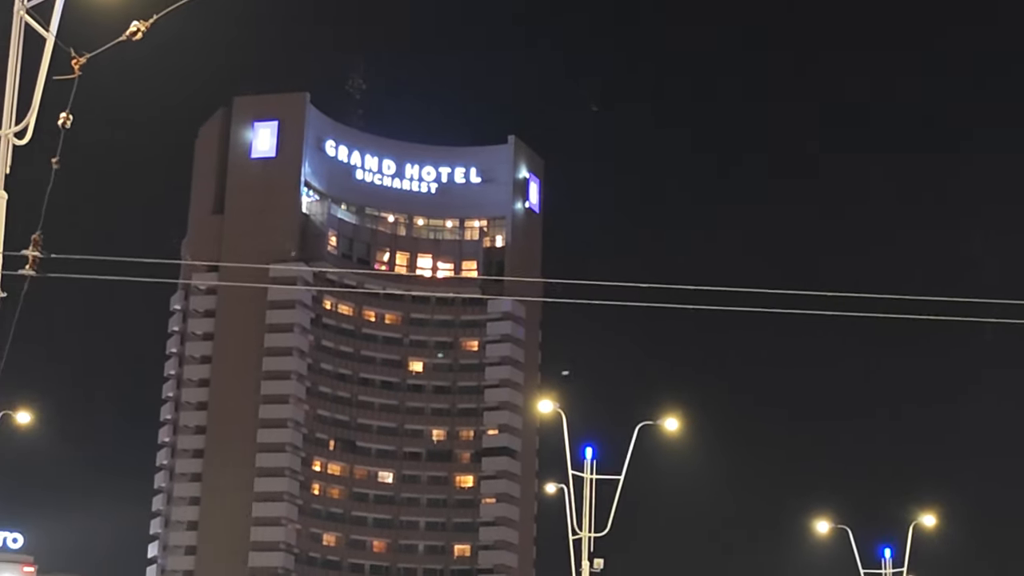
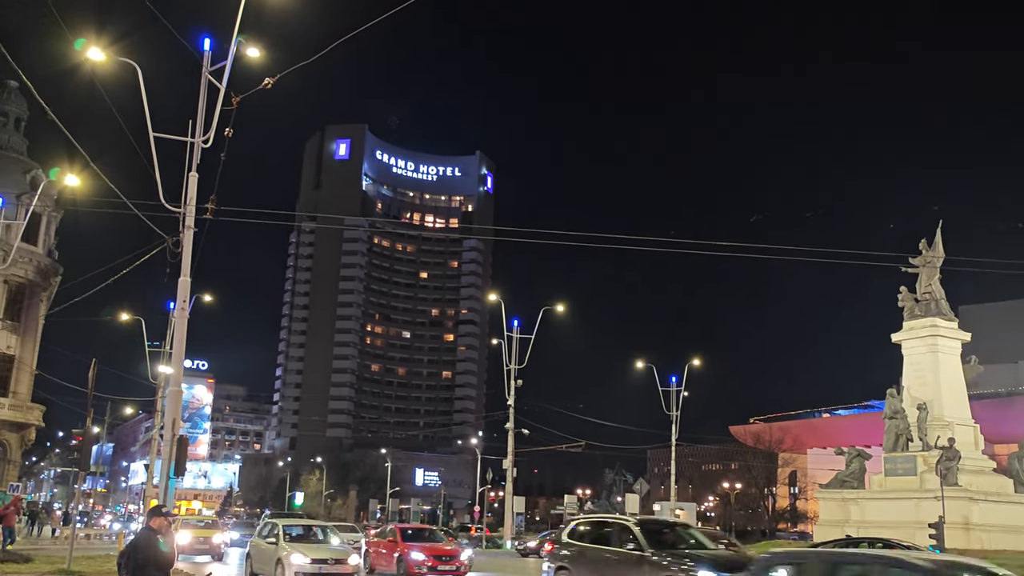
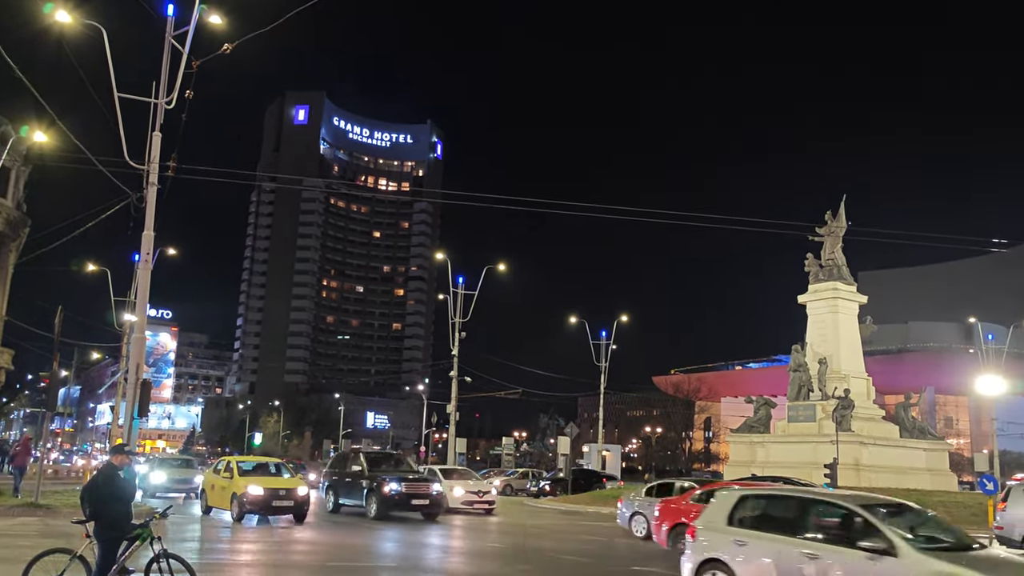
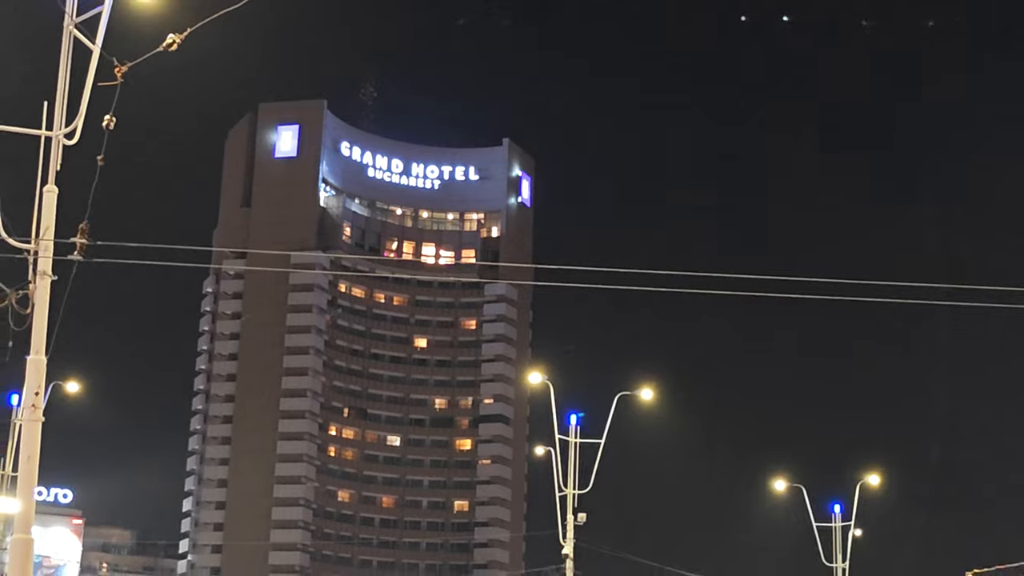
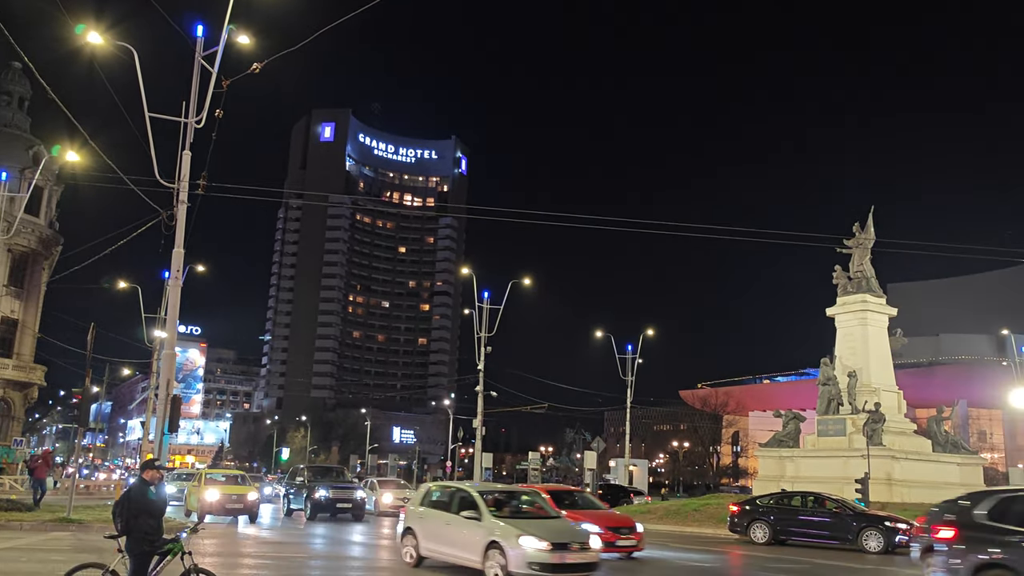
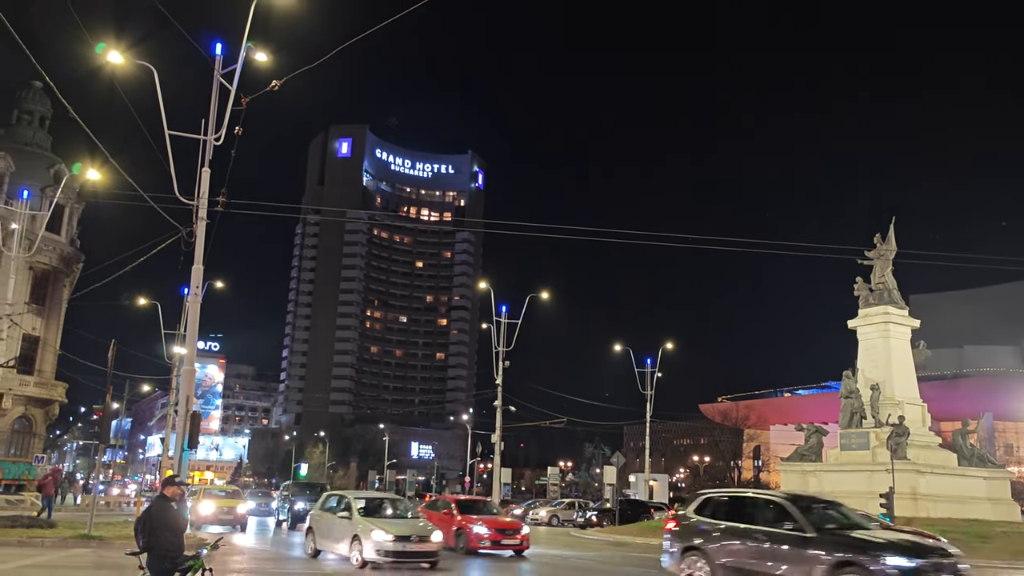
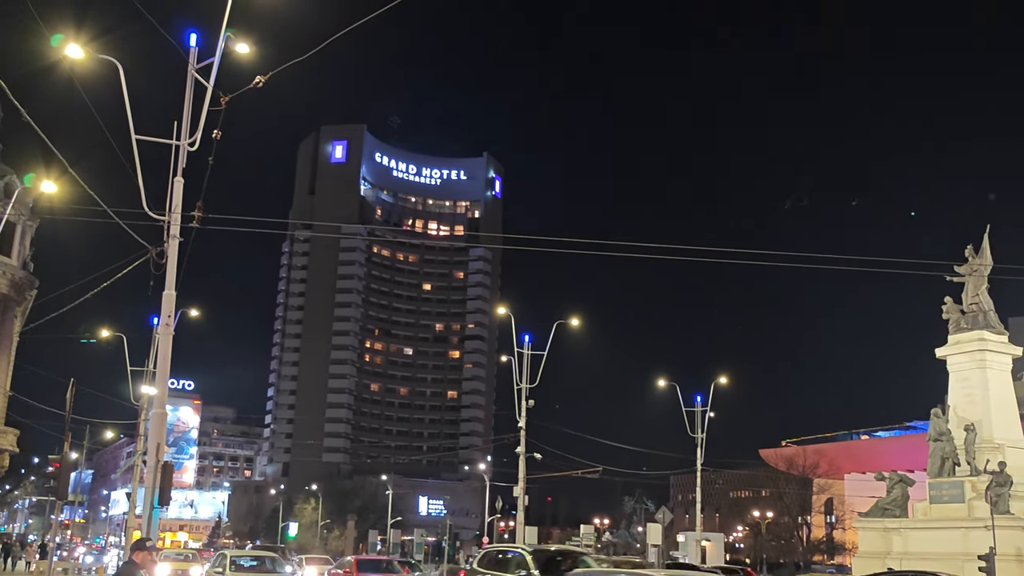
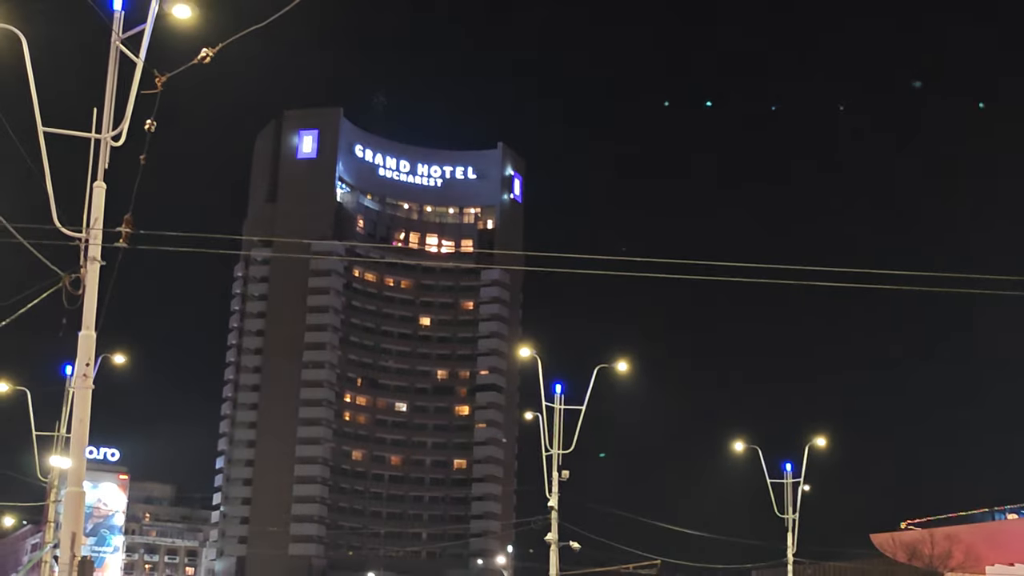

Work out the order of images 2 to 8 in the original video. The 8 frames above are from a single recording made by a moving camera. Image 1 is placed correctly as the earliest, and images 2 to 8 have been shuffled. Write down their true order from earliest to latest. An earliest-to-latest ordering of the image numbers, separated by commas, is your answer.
4, 8, 7, 2, 6, 5, 3
